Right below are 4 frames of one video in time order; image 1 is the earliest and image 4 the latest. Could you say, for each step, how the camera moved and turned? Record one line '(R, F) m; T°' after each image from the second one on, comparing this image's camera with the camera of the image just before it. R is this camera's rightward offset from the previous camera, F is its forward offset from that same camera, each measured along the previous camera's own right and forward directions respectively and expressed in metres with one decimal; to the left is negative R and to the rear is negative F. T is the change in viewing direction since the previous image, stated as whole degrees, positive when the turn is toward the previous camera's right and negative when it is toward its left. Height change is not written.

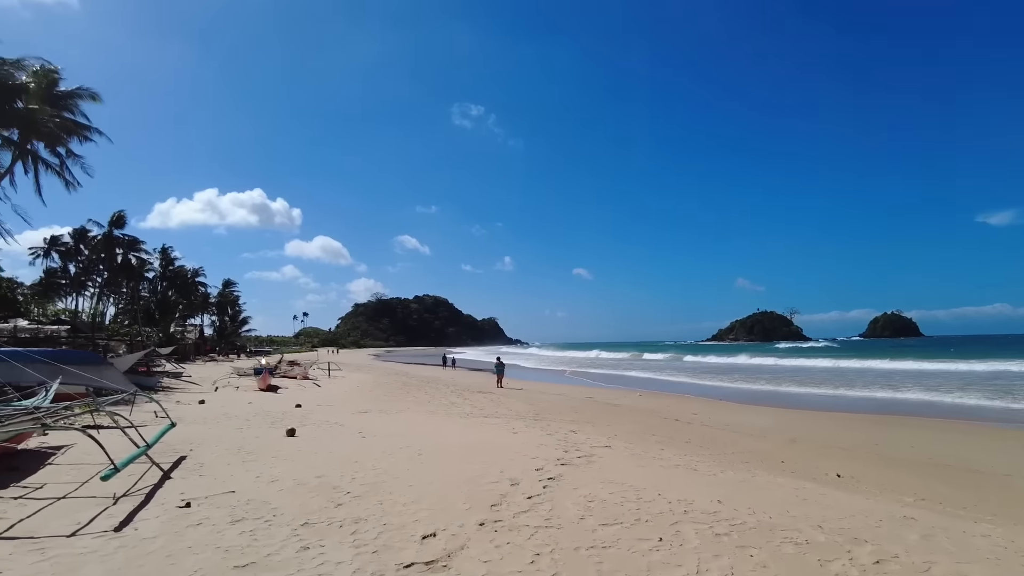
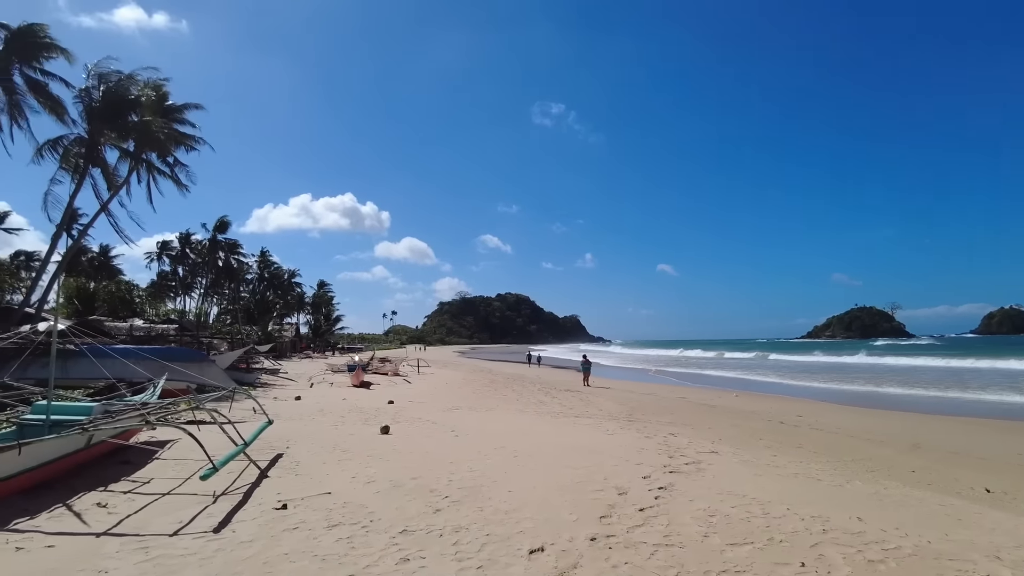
(-0.3, +0.5) m; -9°
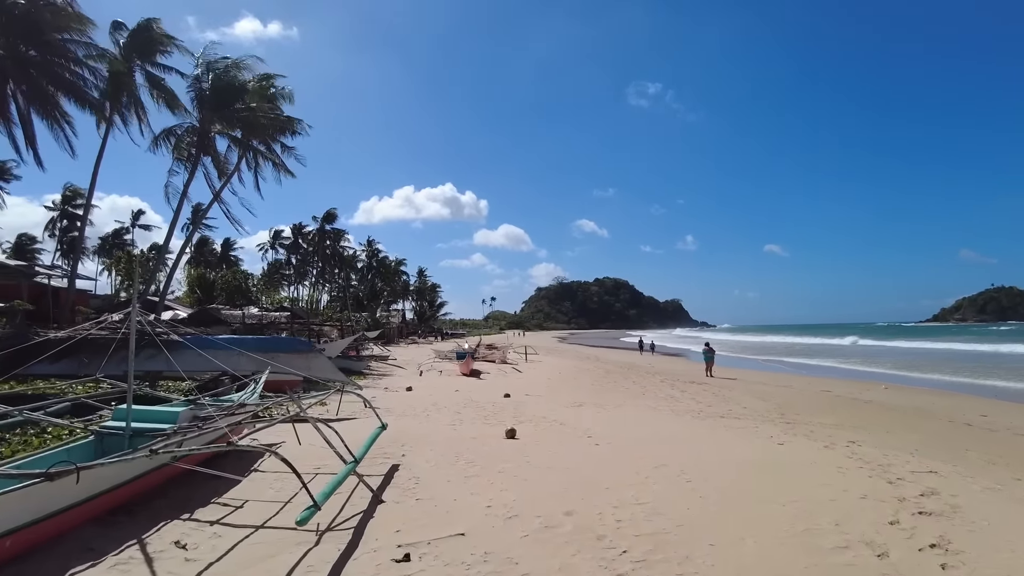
(-0.8, +1.6) m; -11°
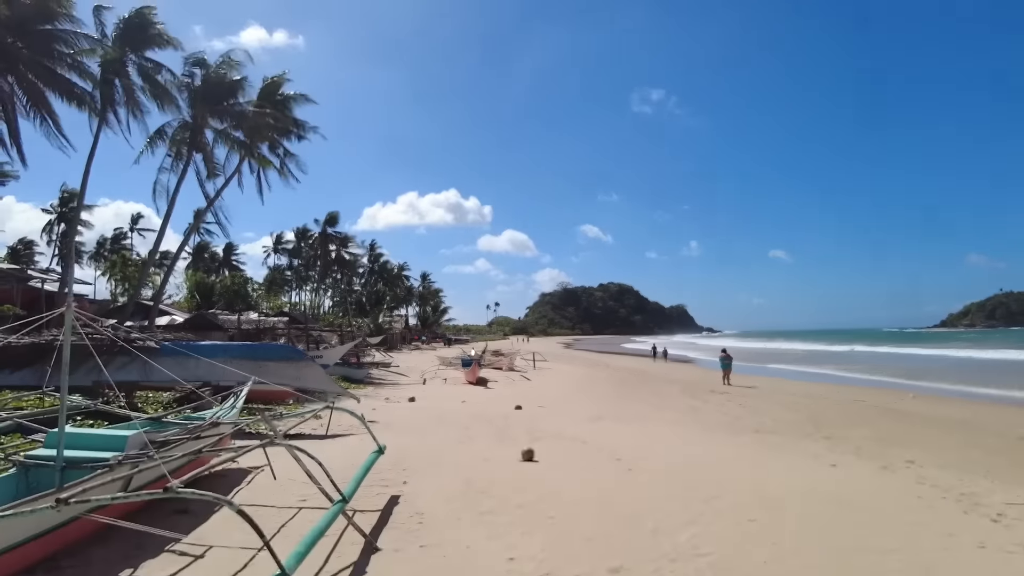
(-0.2, +1.0) m; 0°
